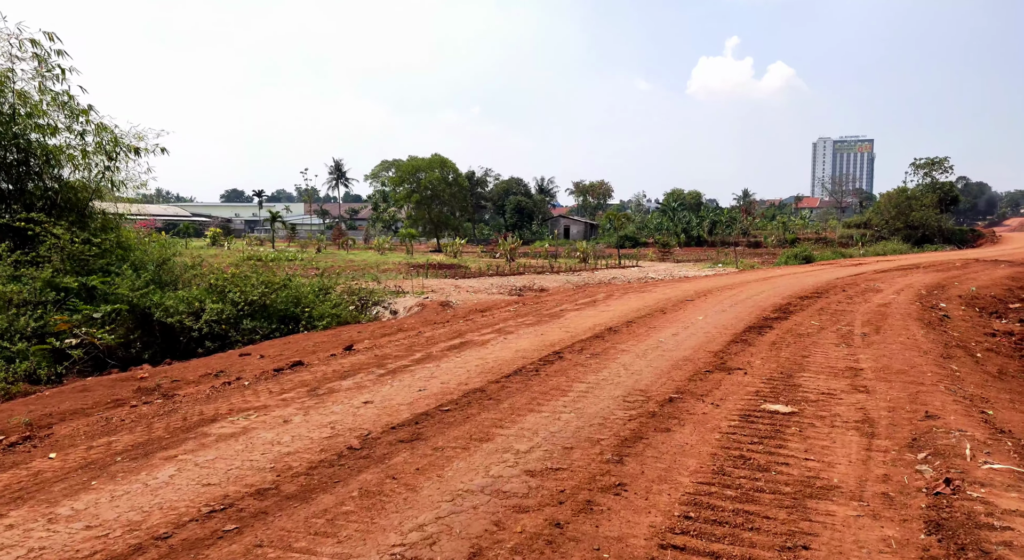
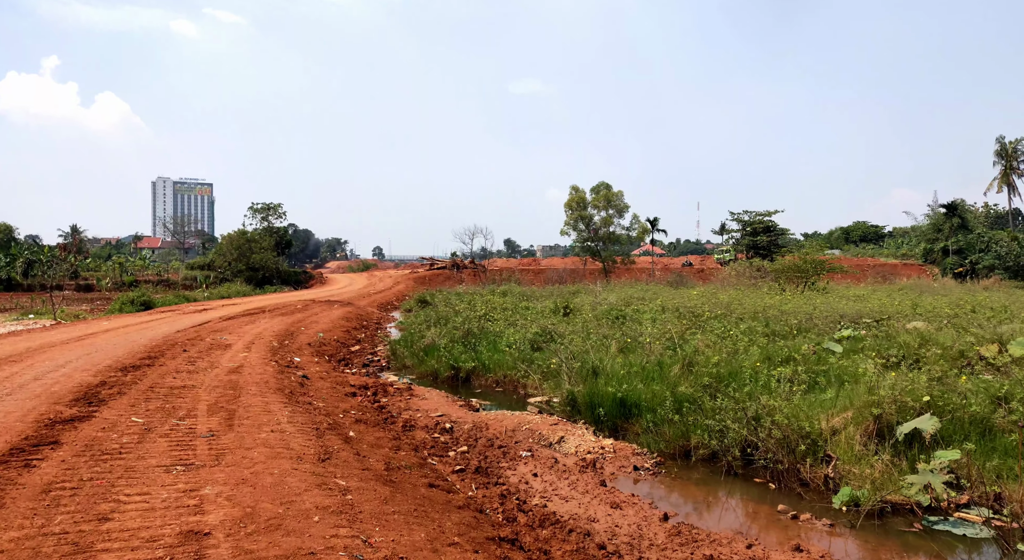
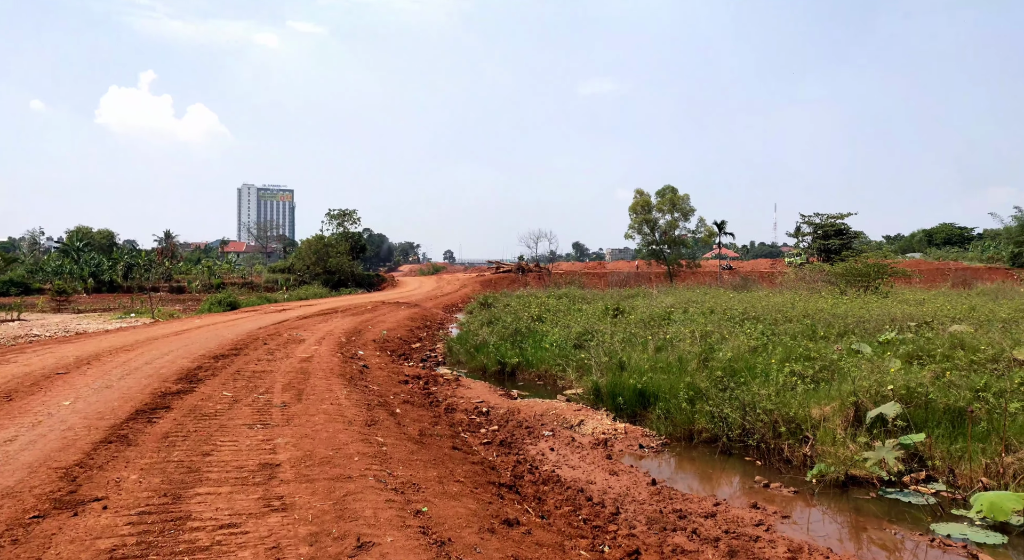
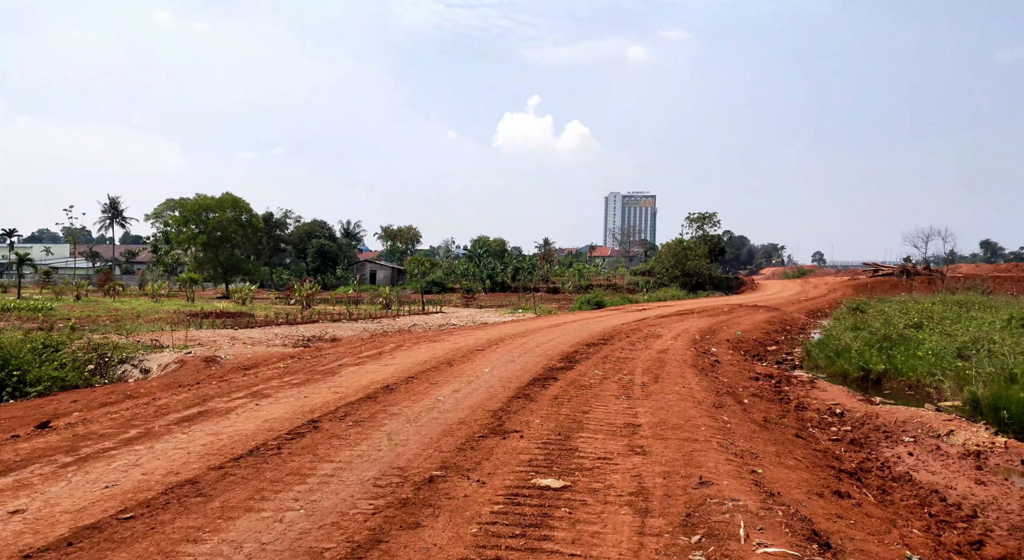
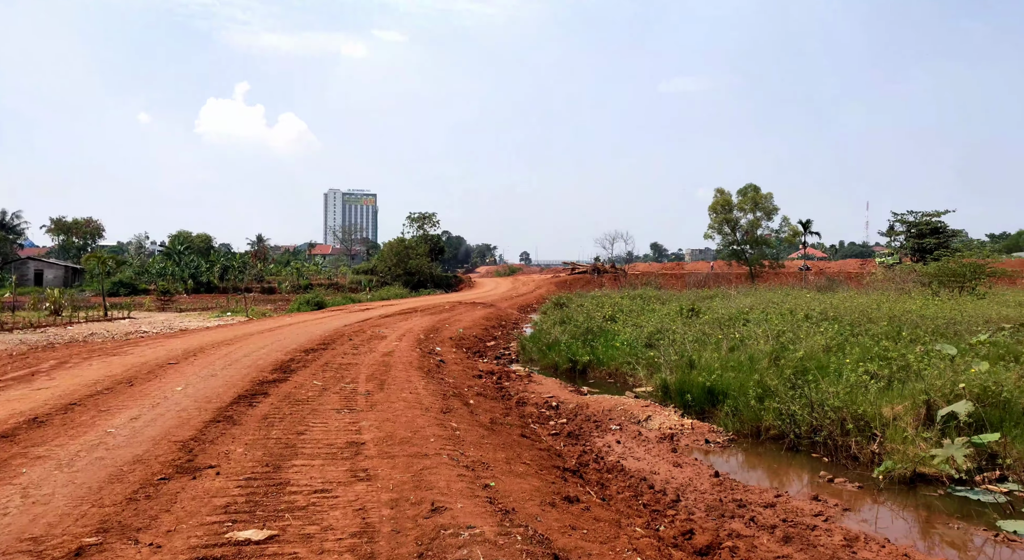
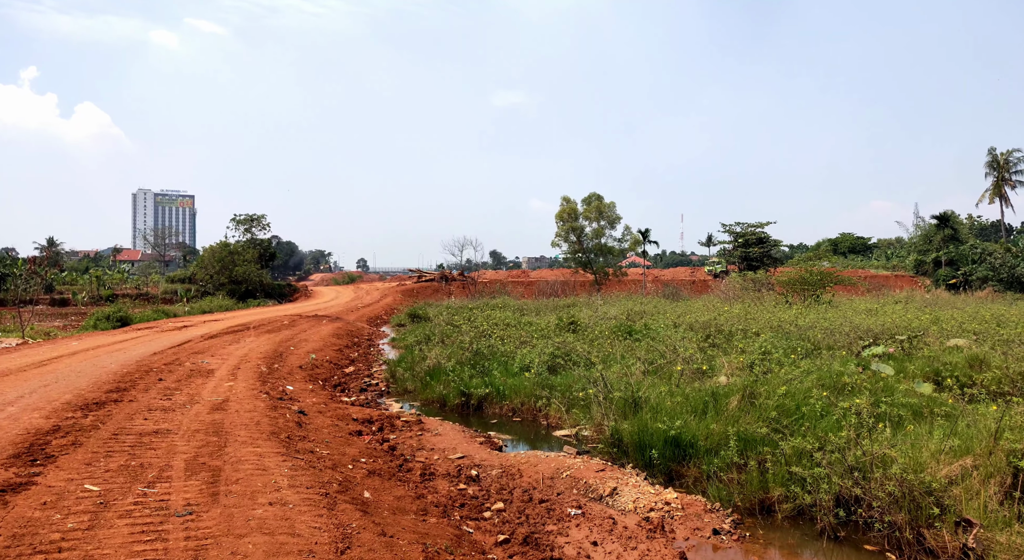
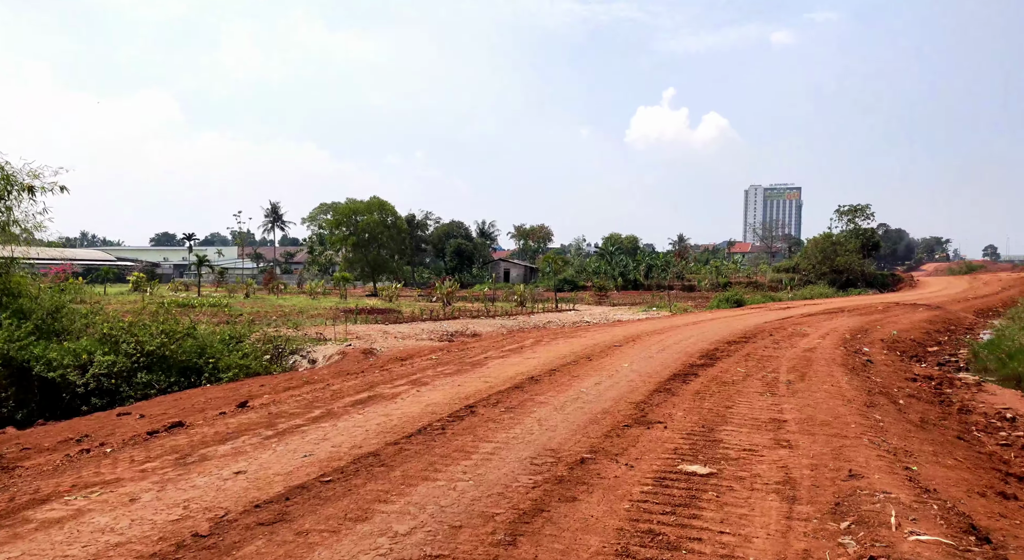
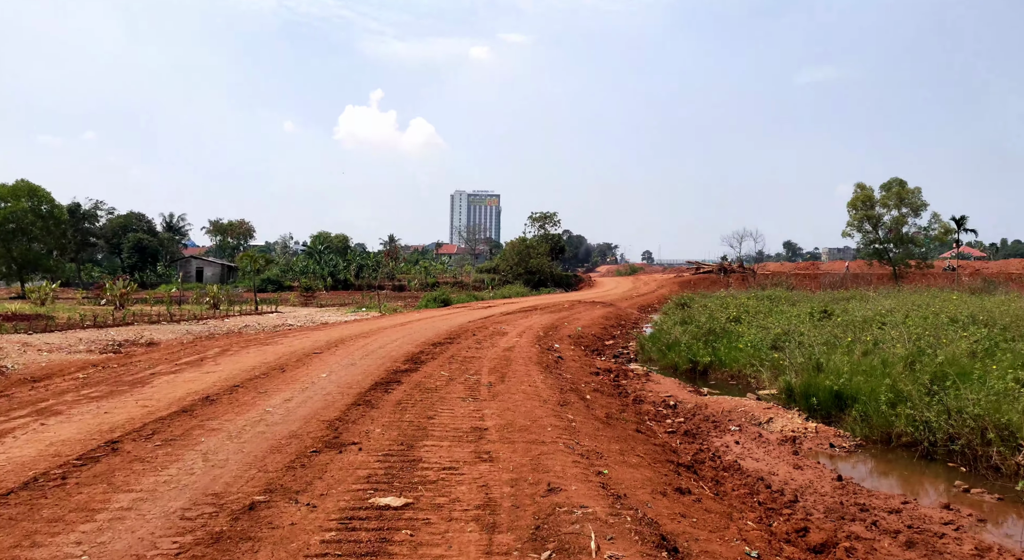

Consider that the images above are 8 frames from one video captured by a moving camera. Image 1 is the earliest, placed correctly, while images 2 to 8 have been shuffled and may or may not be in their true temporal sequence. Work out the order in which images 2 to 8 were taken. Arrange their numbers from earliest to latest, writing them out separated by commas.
7, 4, 8, 5, 3, 2, 6
